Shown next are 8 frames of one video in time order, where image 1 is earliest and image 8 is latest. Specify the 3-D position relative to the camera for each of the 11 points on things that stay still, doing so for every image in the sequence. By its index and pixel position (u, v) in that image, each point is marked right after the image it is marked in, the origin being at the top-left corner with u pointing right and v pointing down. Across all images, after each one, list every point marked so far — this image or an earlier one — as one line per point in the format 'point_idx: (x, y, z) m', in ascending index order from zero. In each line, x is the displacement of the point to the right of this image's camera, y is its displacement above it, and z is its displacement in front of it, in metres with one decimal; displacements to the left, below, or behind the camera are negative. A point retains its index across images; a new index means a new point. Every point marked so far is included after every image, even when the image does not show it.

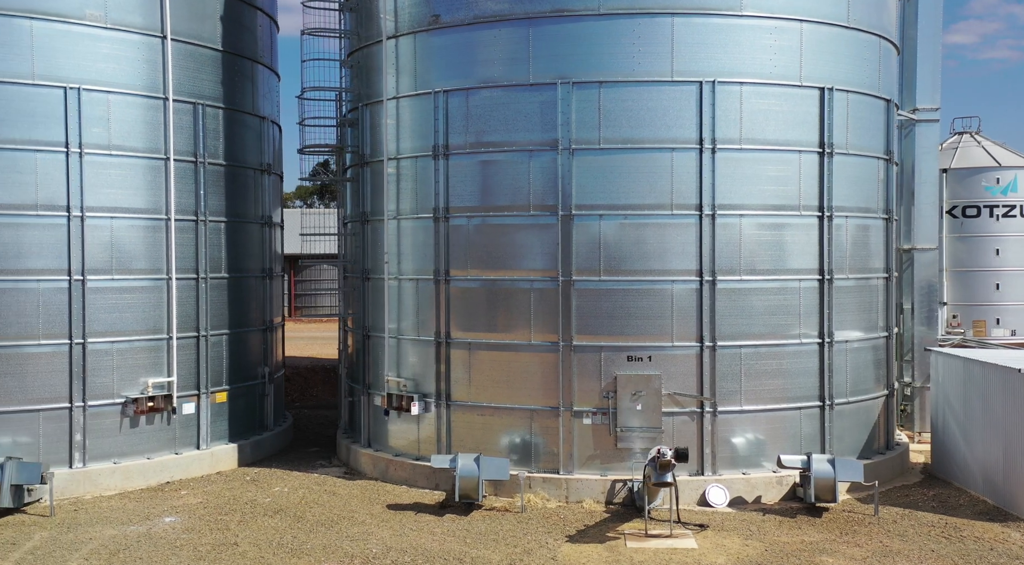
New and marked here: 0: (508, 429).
0: (-0.1, -3.2, +17.5) m
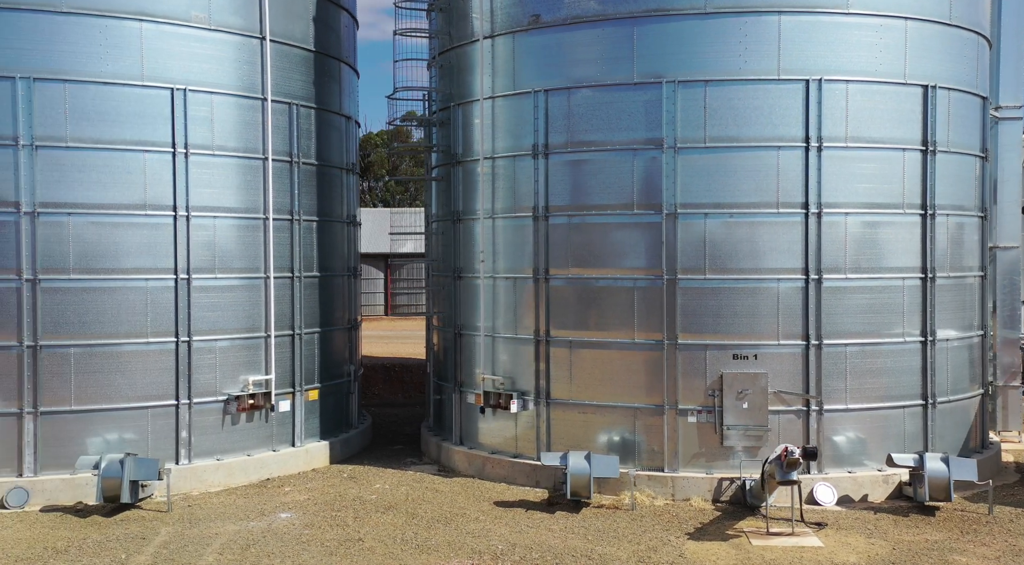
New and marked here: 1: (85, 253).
0: (+2.1, -3.1, +17.6) m
1: (-8.9, +0.6, +17.0) m
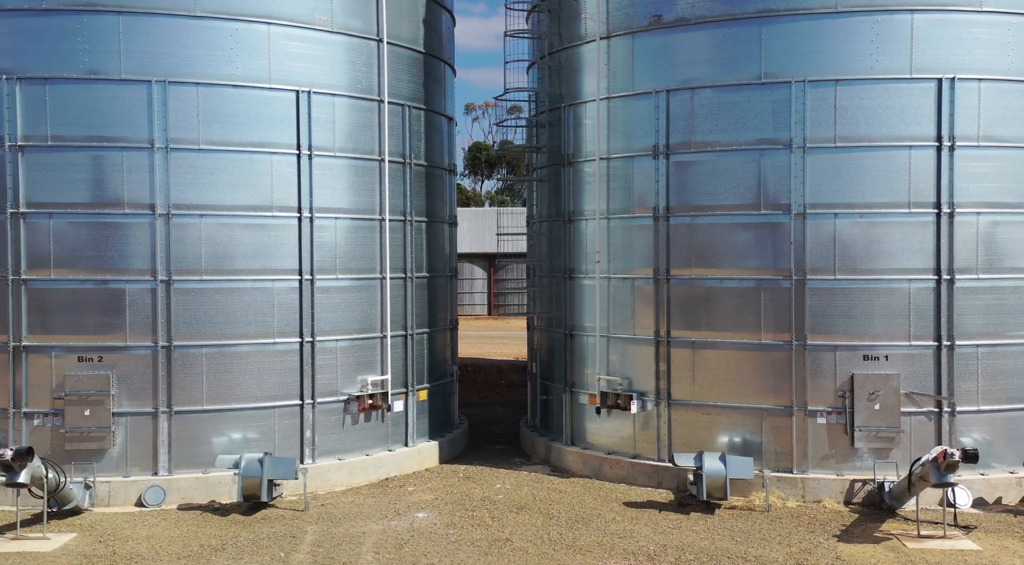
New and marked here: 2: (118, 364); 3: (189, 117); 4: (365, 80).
0: (+4.8, -3.2, +17.5) m
1: (-6.3, +0.6, +17.1) m
2: (-8.1, -1.7, +16.7) m
3: (-6.7, +3.5, +16.9) m
4: (-3.4, +4.7, +18.9) m
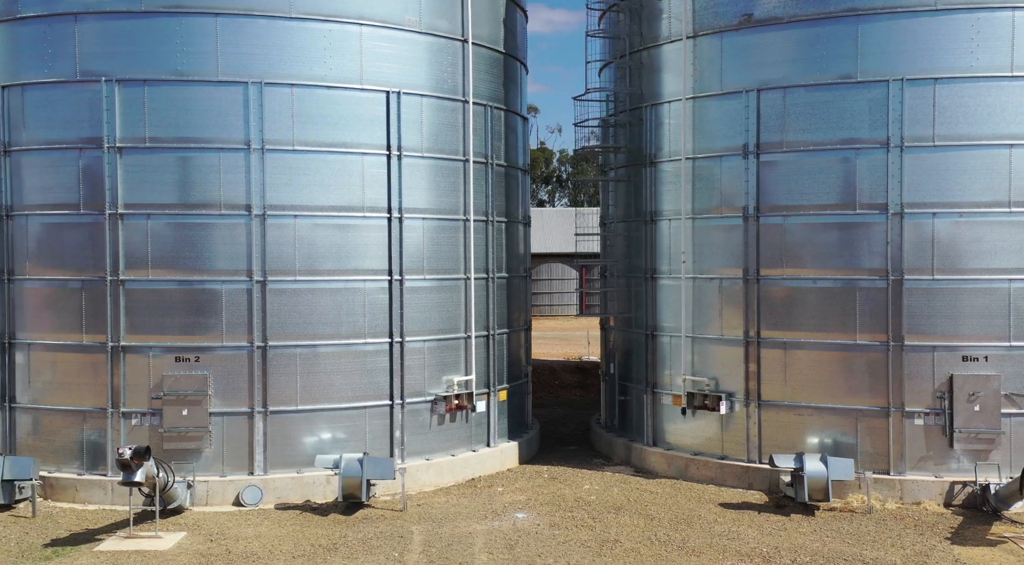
0: (+6.8, -3.2, +17.4) m
1: (-4.3, +0.6, +17.2) m
2: (-6.1, -1.7, +16.8) m
3: (-4.8, +3.4, +17.0) m
4: (-1.4, +4.7, +19.0) m
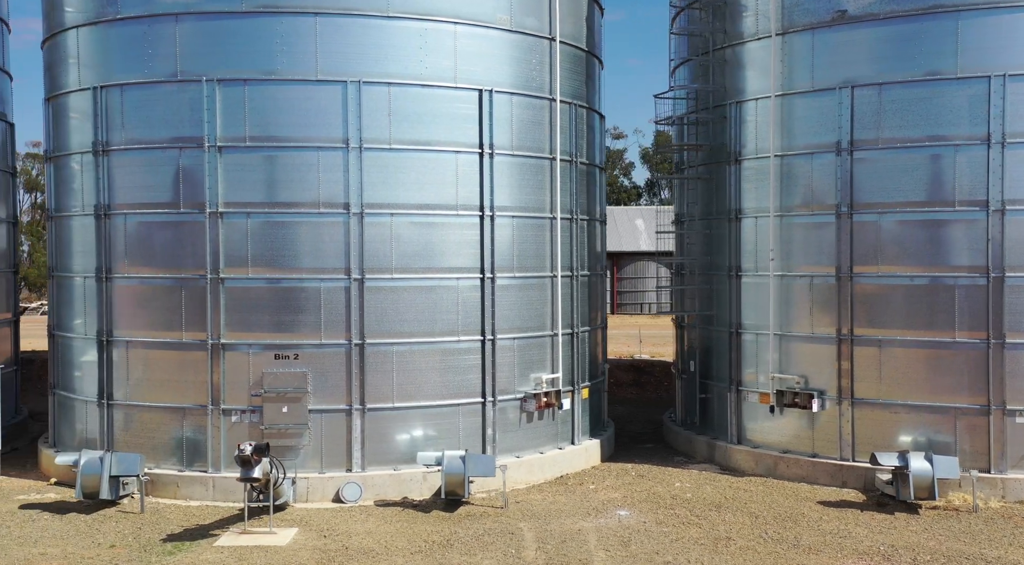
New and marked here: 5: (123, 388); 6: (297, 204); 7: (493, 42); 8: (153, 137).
0: (+8.8, -3.1, +17.3) m
1: (-2.3, +0.6, +17.3) m
2: (-4.1, -1.6, +16.9) m
3: (-2.8, +3.5, +17.1) m
4: (+0.6, +4.8, +19.0) m
5: (-8.5, -2.3, +17.7) m
6: (-4.5, +1.6, +16.9) m
7: (-0.4, +5.4, +18.1) m
8: (-7.6, +3.1, +17.3) m
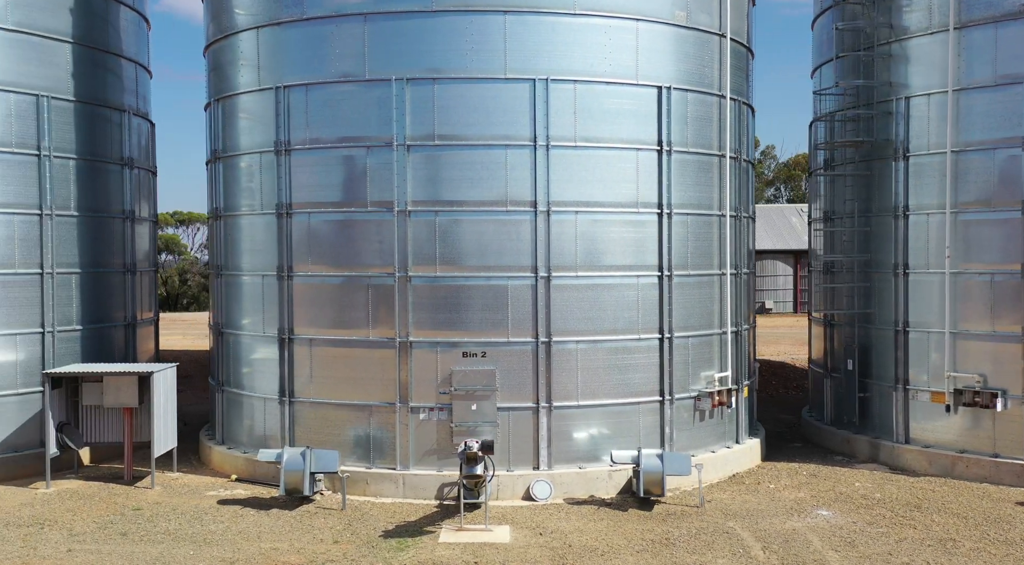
0: (+12.7, -3.0, +17.0) m
1: (+1.6, +0.7, +17.3) m
2: (-0.2, -1.6, +16.9) m
3: (+1.2, +3.5, +17.0) m
4: (+4.6, +4.8, +18.9) m
5: (-4.6, -2.3, +17.8) m
6: (-0.5, +1.7, +16.9) m
7: (+3.5, +5.4, +18.0) m
8: (-3.7, +3.2, +17.4) m
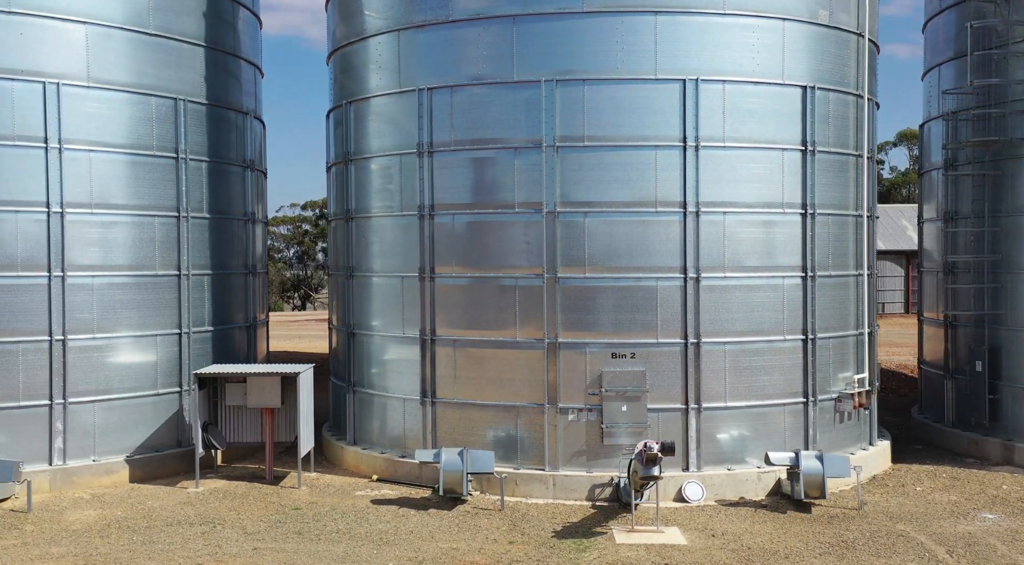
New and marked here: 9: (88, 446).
0: (+15.9, -3.1, +16.6) m
1: (+4.7, +0.7, +17.2) m
2: (+2.9, -1.6, +16.9) m
3: (+4.3, +3.5, +17.0) m
4: (+7.7, +4.8, +18.7) m
5: (-1.4, -2.3, +17.9) m
6: (+2.6, +1.7, +16.9) m
7: (+6.6, +5.4, +17.9) m
8: (-0.6, +3.1, +17.5) m
9: (-9.4, -3.6, +18.0) m
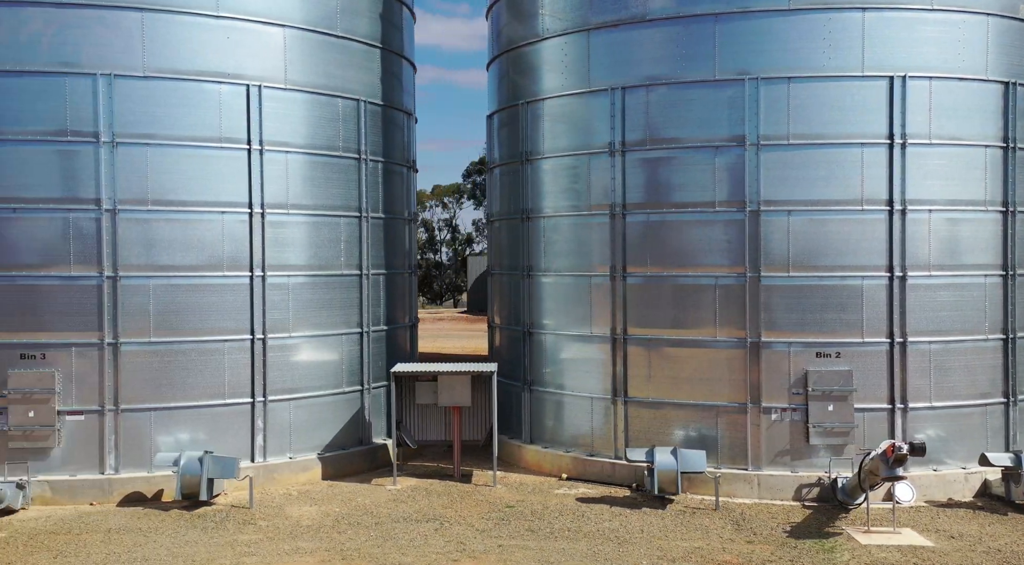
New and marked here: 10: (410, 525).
0: (+20.1, -3.0, +16.1) m
1: (+9.0, +0.7, +17.0) m
2: (+7.1, -1.6, +16.8) m
3: (+8.5, +3.5, +16.8) m
4: (+12.0, +4.8, +18.4) m
5: (+2.8, -2.3, +17.9) m
6: (+6.8, +1.7, +16.7) m
7: (+10.9, +5.4, +17.7) m
8: (+3.6, +3.2, +17.4) m
9: (-5.2, -3.6, +18.3) m
10: (-1.9, -4.5, +15.0) m
